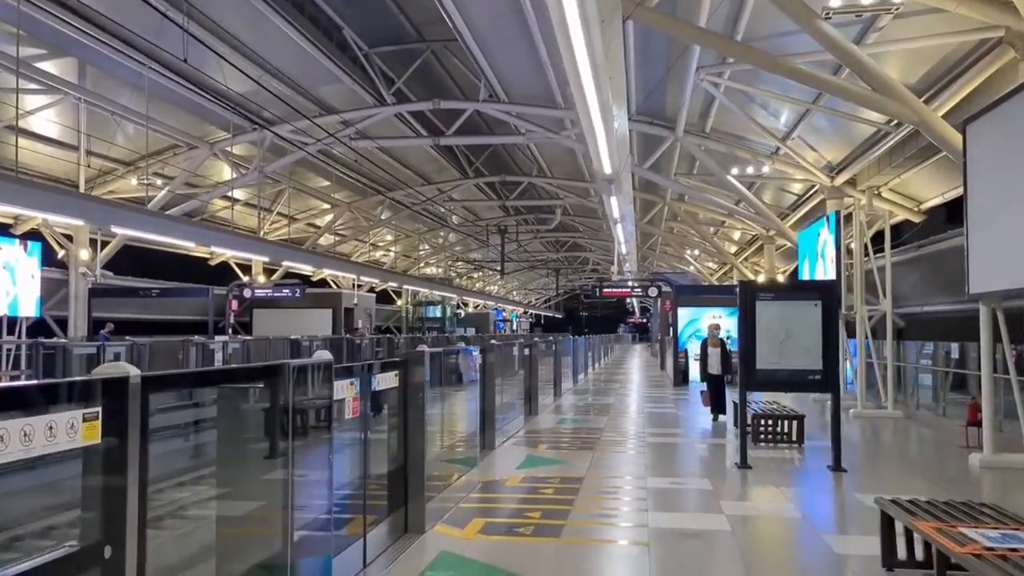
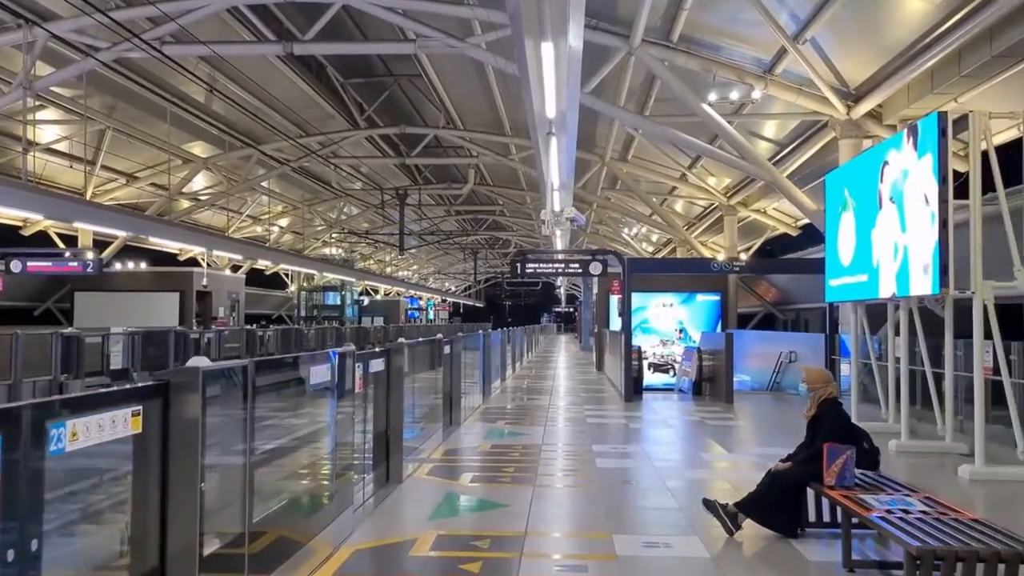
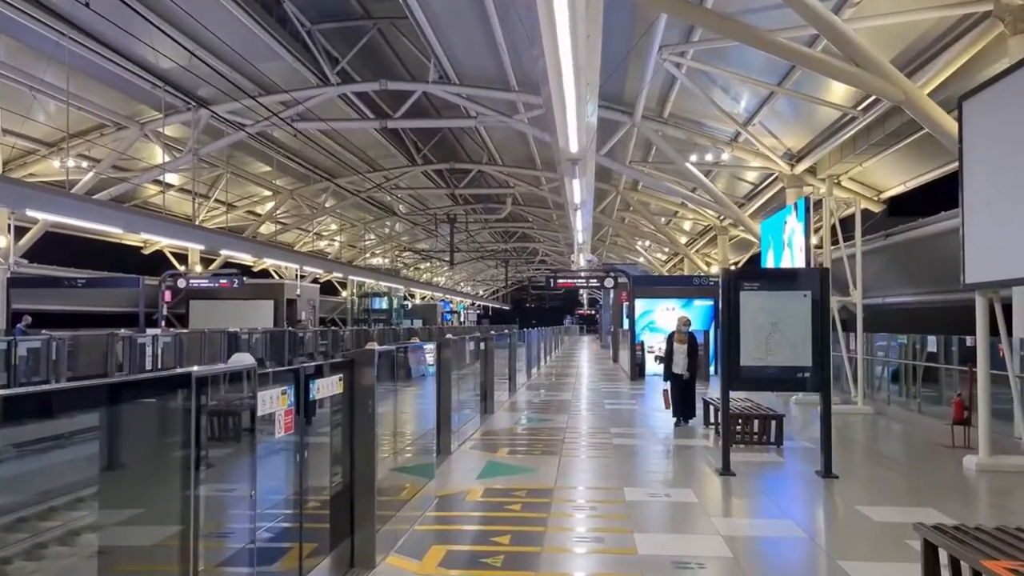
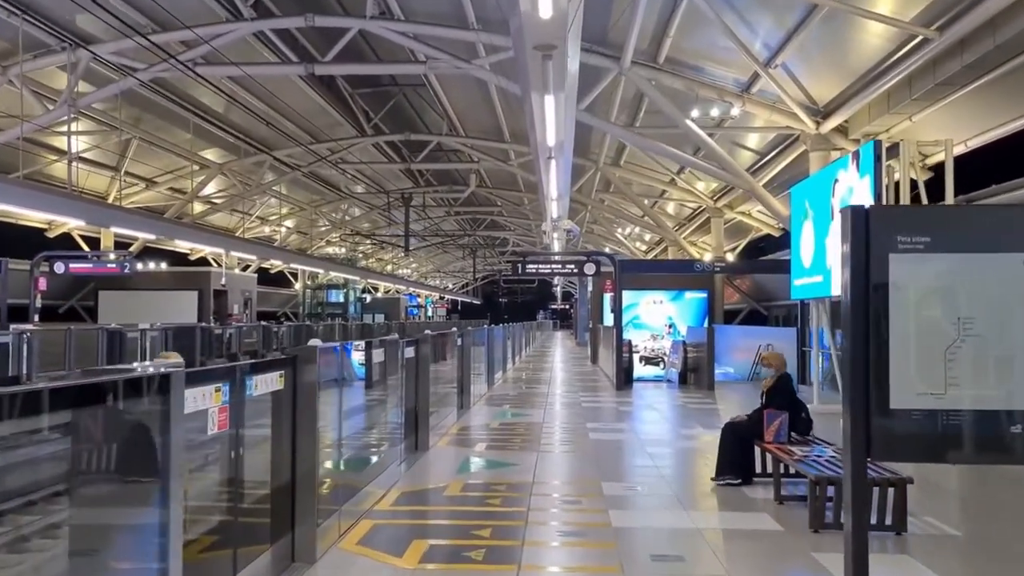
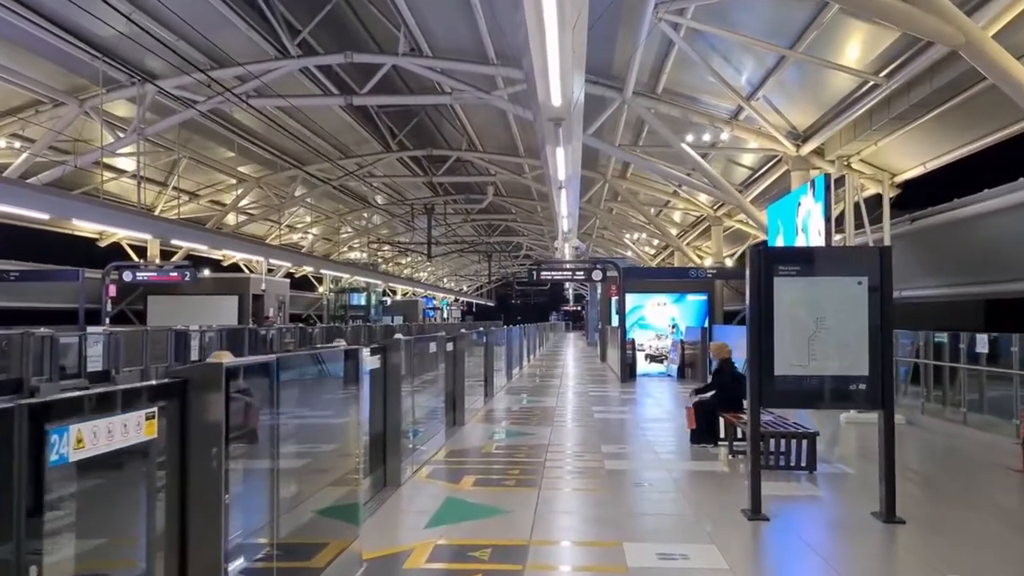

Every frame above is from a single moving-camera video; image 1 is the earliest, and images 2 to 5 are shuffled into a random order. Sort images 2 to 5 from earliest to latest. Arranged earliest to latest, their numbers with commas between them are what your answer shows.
3, 5, 4, 2
